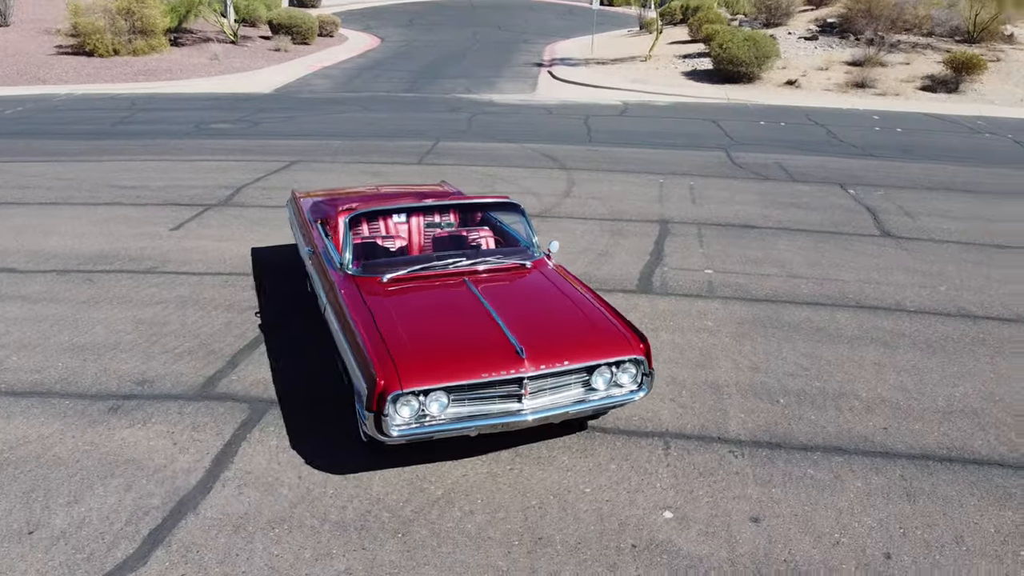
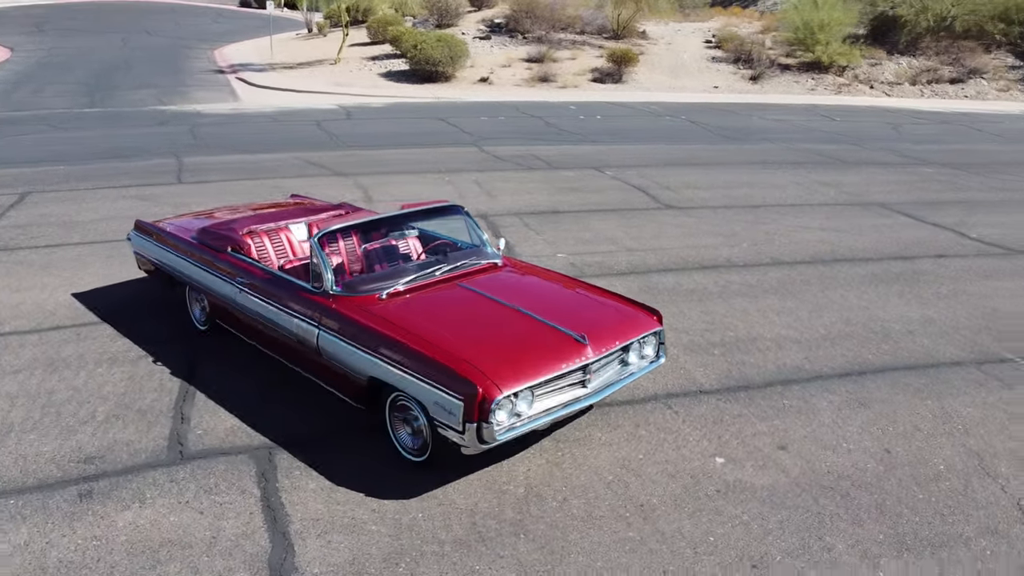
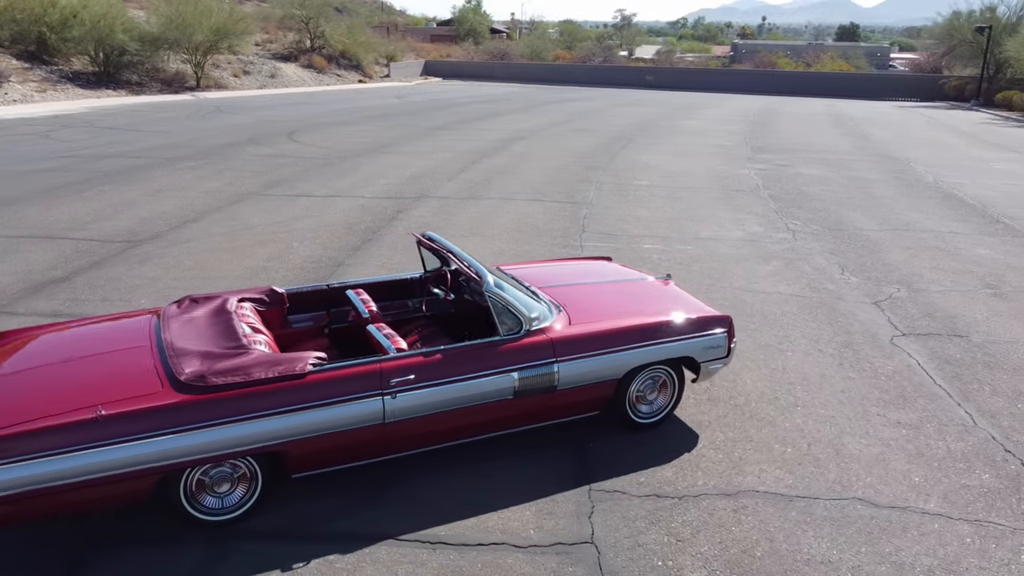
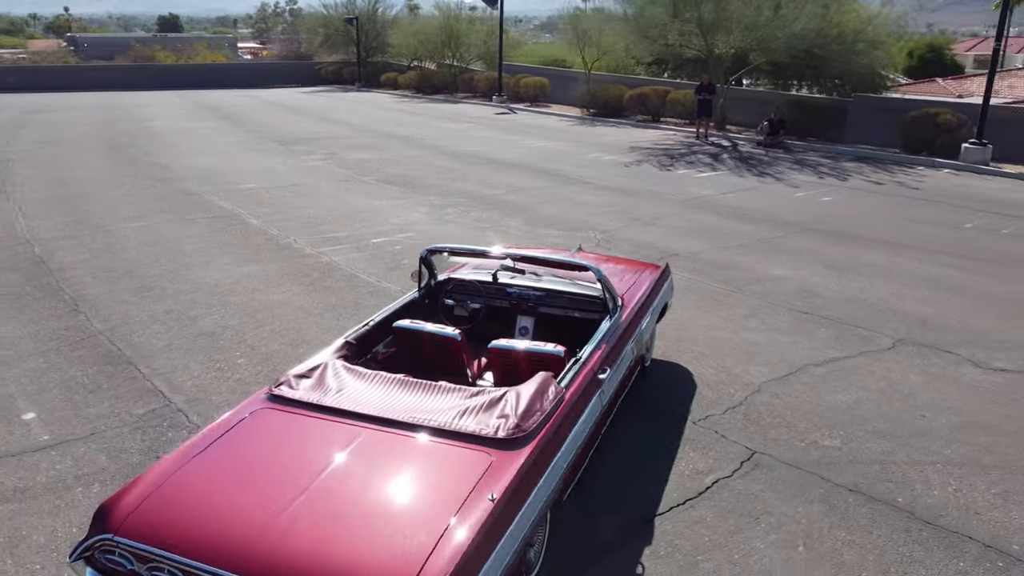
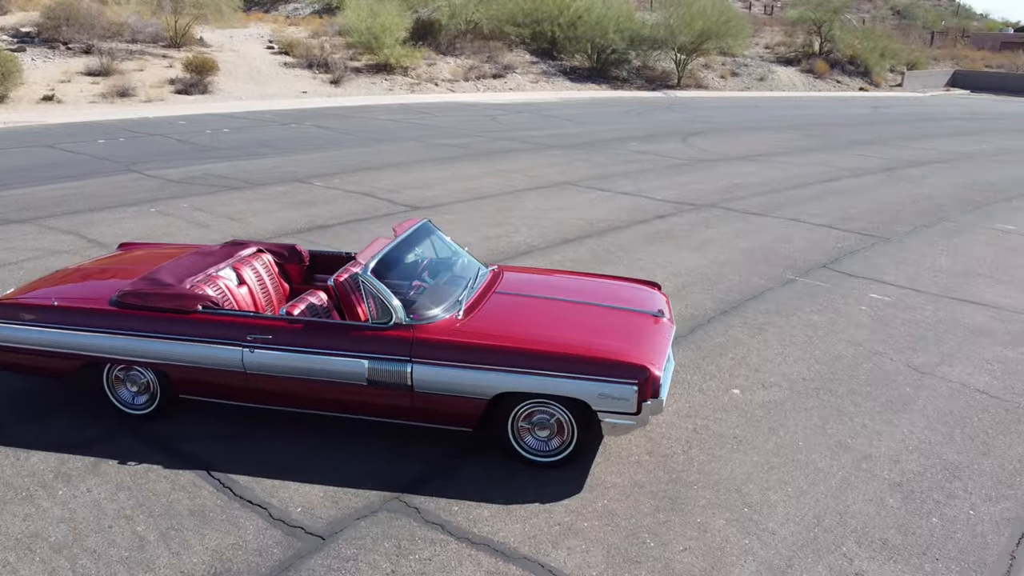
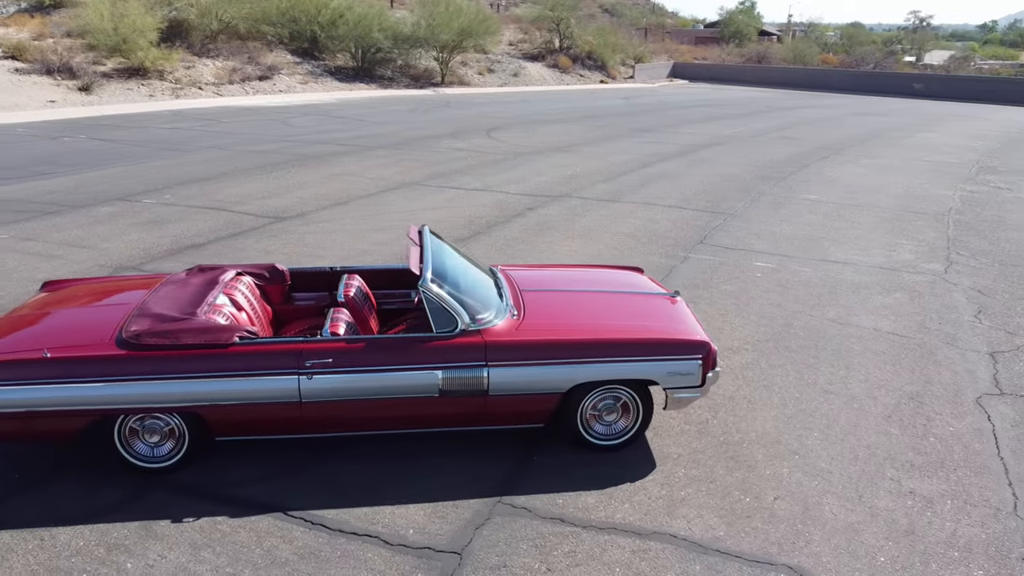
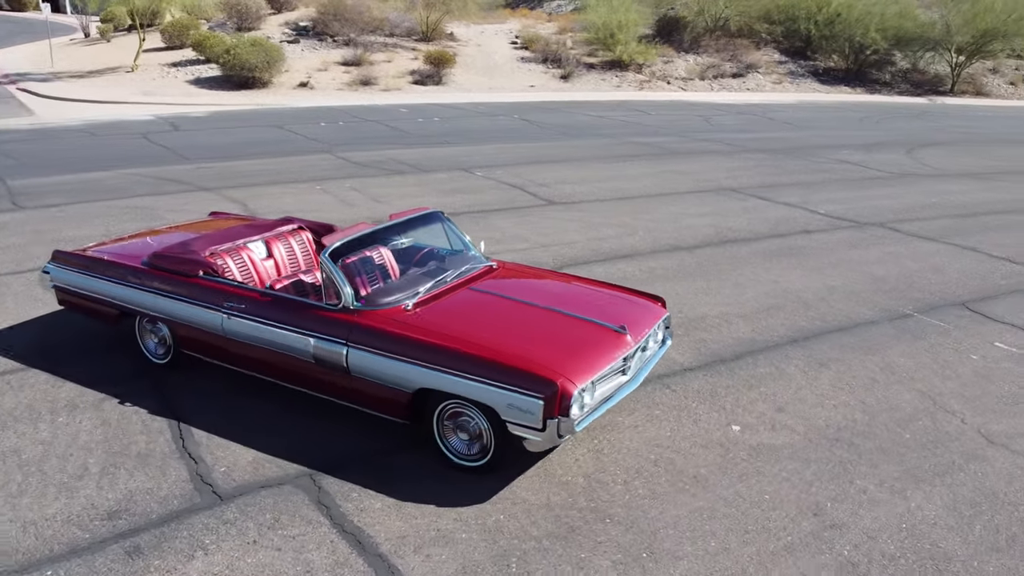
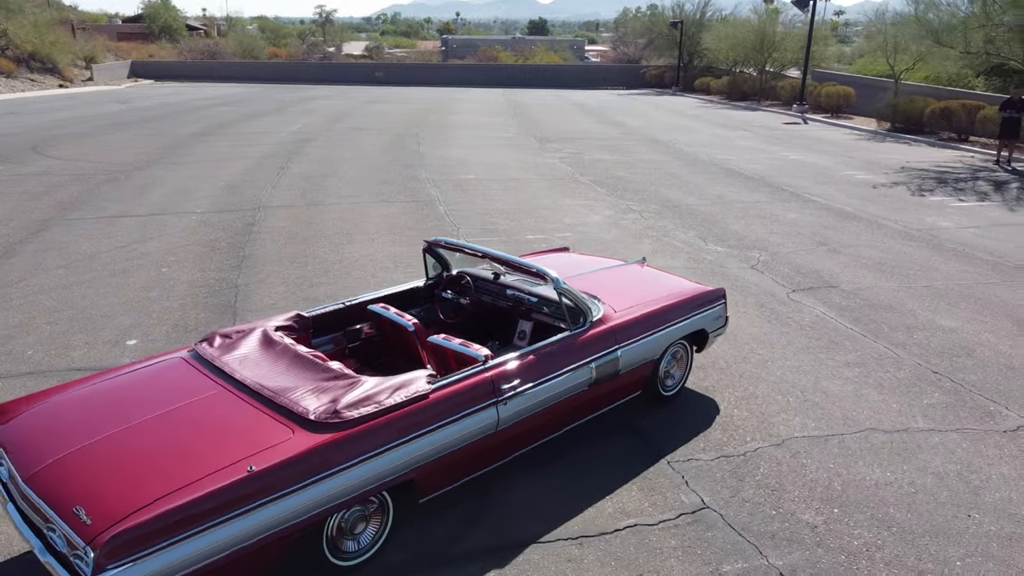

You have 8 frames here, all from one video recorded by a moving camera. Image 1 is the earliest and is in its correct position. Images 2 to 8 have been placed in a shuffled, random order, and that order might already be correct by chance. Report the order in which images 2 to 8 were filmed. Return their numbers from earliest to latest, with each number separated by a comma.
2, 7, 5, 6, 3, 8, 4
